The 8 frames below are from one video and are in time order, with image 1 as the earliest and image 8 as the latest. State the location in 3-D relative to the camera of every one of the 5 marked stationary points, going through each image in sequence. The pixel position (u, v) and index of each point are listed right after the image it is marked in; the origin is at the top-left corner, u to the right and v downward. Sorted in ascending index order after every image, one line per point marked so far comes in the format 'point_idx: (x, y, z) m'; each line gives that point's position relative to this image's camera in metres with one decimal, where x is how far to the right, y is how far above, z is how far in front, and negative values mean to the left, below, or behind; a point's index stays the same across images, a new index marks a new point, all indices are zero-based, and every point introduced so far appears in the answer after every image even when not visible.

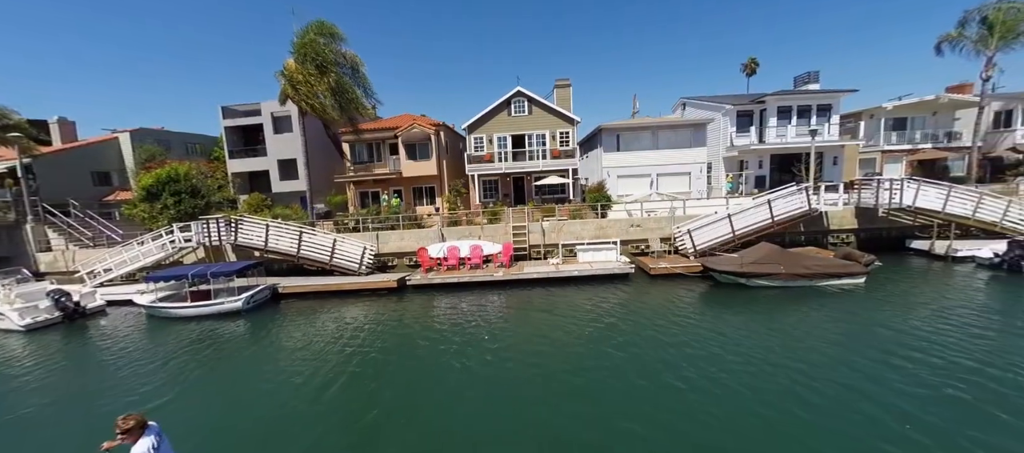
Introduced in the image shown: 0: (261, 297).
0: (-11.0, -3.1, +16.2) m
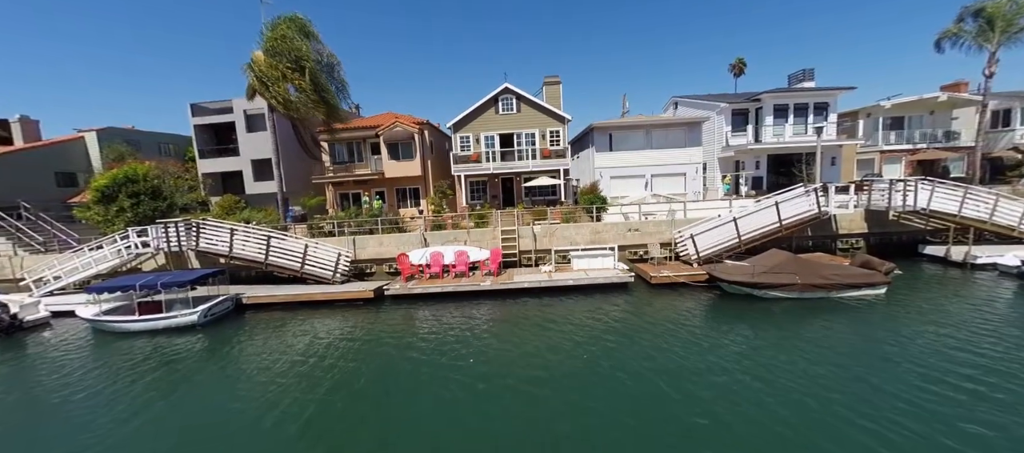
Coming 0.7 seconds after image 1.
0: (-11.5, -3.3, +14.5) m
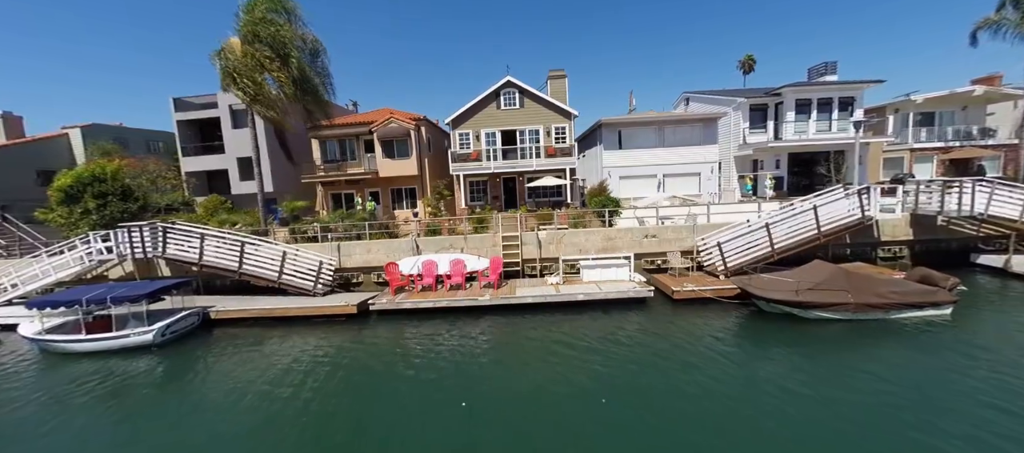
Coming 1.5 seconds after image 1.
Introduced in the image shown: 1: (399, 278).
0: (-11.4, -3.5, +12.8) m
1: (-4.3, -2.0, +14.1) m
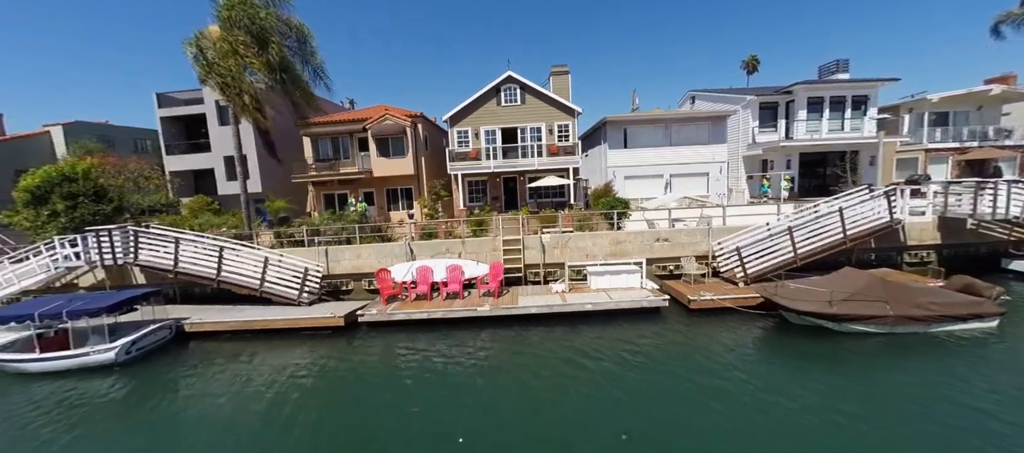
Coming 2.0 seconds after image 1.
0: (-11.3, -3.6, +11.7) m
1: (-4.3, -2.1, +13.0) m
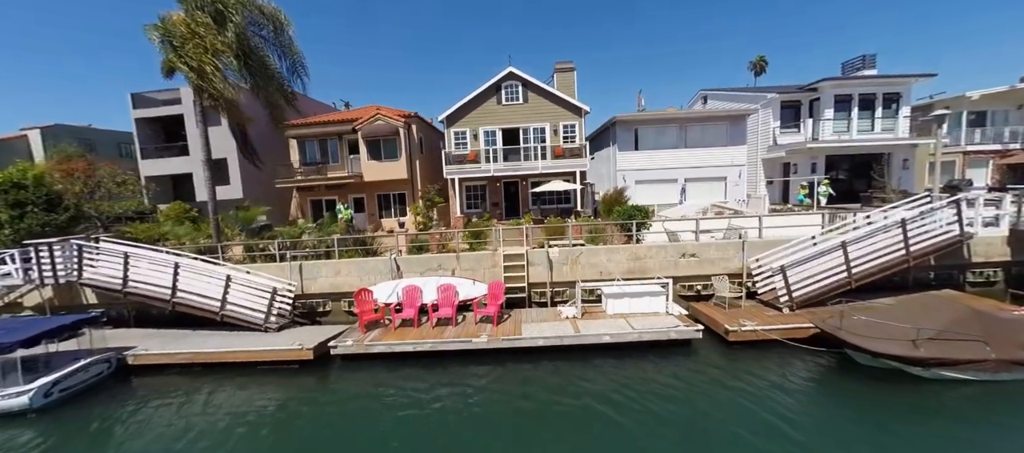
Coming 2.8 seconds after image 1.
0: (-11.3, -4.0, +9.8) m
1: (-4.2, -2.5, +11.1) m
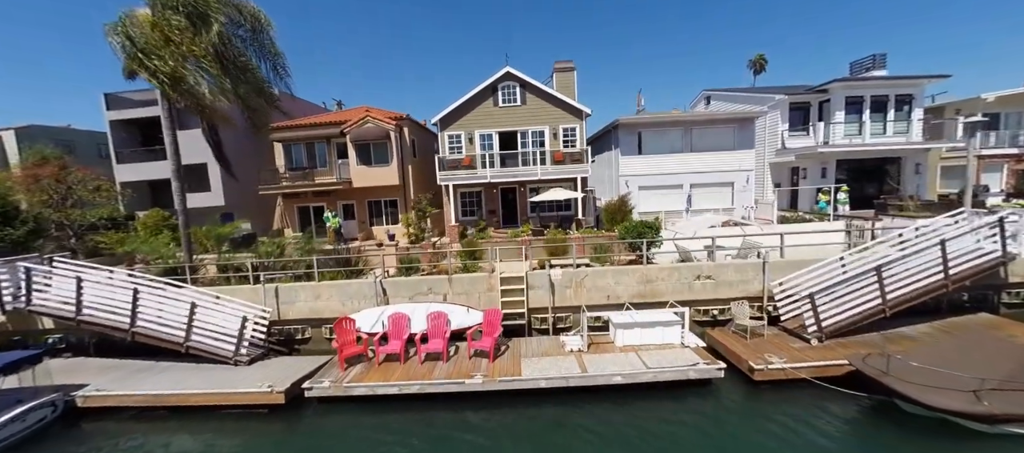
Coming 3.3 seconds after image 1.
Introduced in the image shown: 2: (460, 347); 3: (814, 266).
0: (-11.3, -4.6, +8.6) m
1: (-4.3, -3.1, +9.9) m
2: (-1.4, -3.3, +10.2) m
3: (+8.7, -1.1, +10.6) m
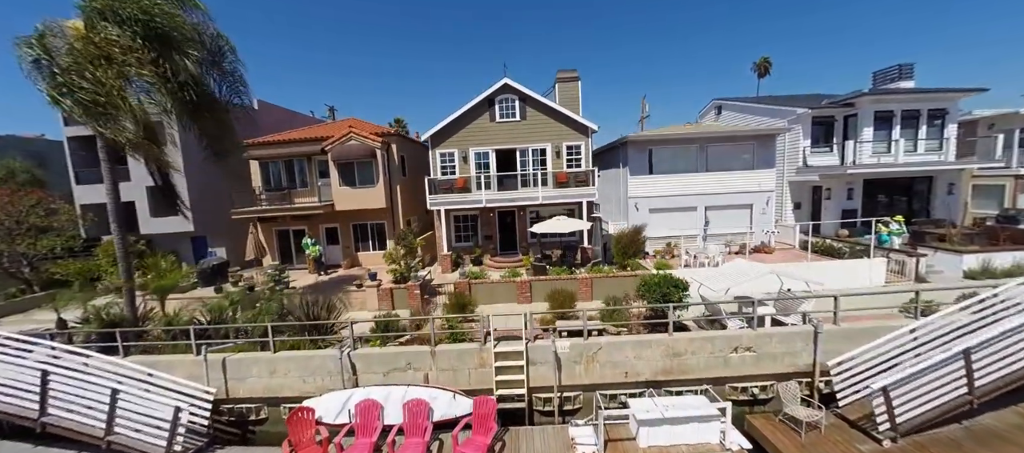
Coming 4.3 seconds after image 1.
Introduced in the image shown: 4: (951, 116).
0: (-11.4, -6.2, +6.6) m
1: (-4.3, -4.6, +8.0) m
2: (-1.5, -4.8, +8.2) m
3: (+8.6, -2.6, +8.6) m
4: (+23.8, +5.9, +19.7) m
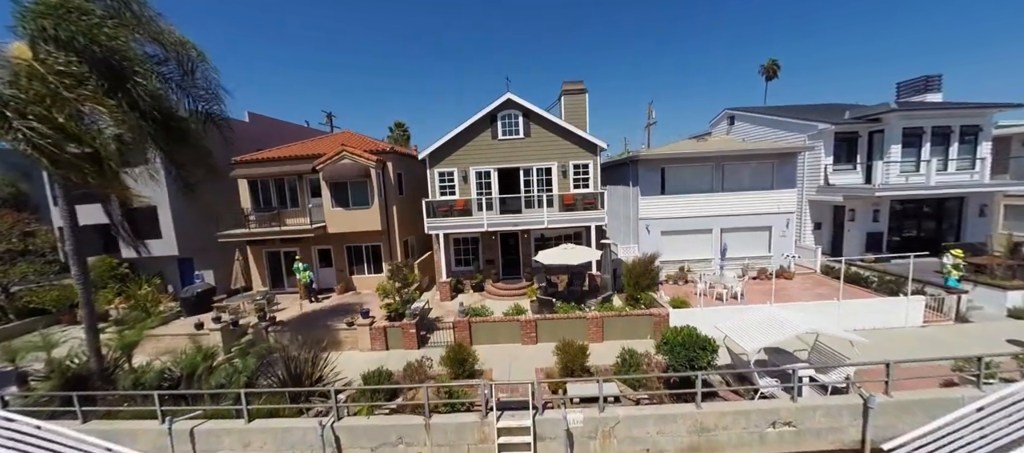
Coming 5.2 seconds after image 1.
0: (-11.3, -7.4, +5.6) m
1: (-4.2, -5.8, +6.9) m
2: (-1.4, -6.1, +7.1) m
3: (+8.7, -3.8, +7.5) m
4: (+24.0, +4.7, +18.4) m
